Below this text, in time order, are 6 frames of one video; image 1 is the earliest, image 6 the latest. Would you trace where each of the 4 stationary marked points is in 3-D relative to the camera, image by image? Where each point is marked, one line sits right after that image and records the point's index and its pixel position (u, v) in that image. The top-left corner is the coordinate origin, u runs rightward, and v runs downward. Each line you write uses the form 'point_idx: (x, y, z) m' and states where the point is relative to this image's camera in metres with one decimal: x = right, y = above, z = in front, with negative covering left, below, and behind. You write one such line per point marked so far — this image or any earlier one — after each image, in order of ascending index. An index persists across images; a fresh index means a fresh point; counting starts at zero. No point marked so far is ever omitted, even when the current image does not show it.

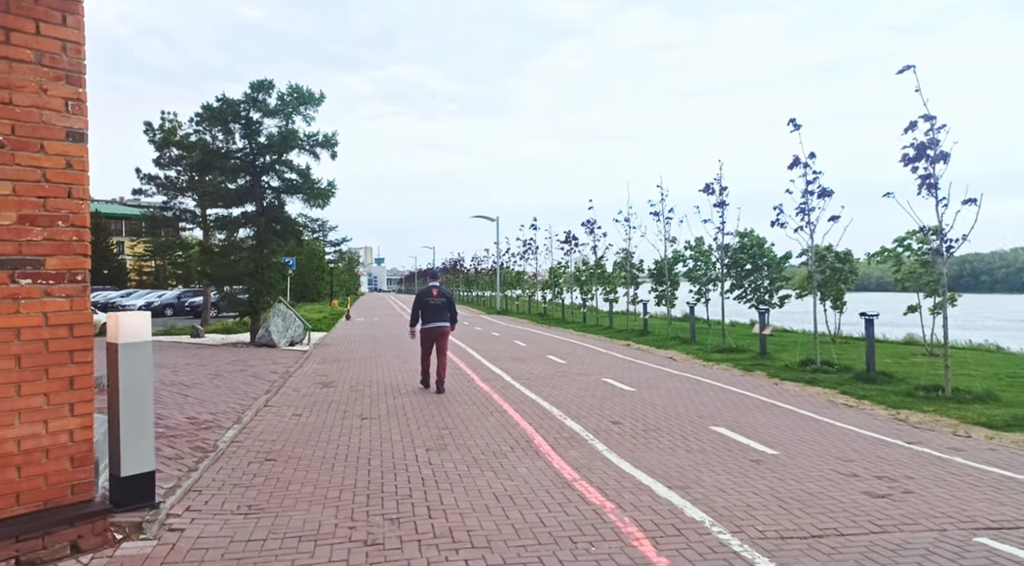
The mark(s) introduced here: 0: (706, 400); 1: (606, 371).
0: (+3.0, -1.8, +10.4) m
1: (+1.9, -1.8, +13.7) m
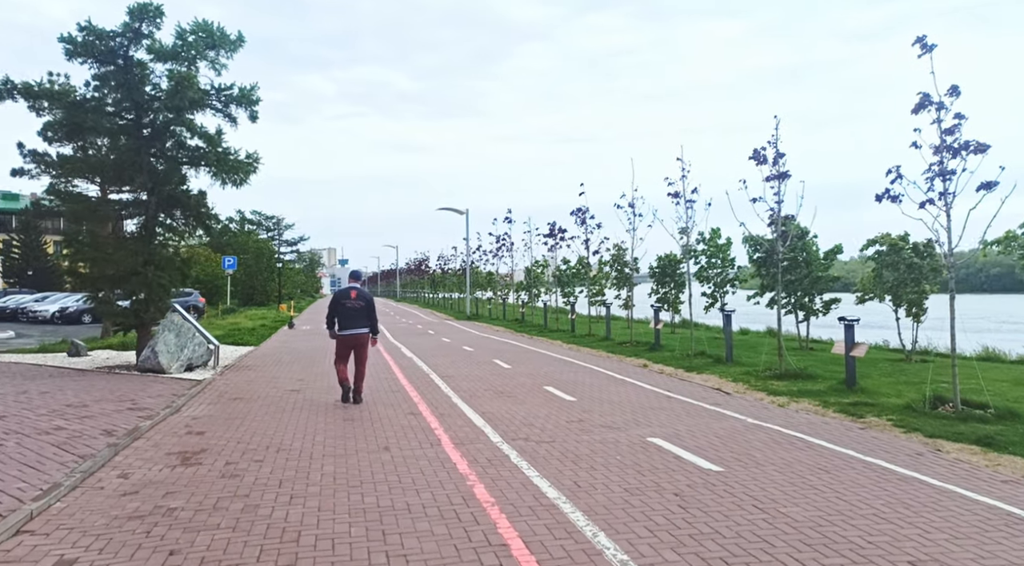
0: (+3.0, -1.8, +5.6) m
1: (+1.7, -1.8, +8.8) m
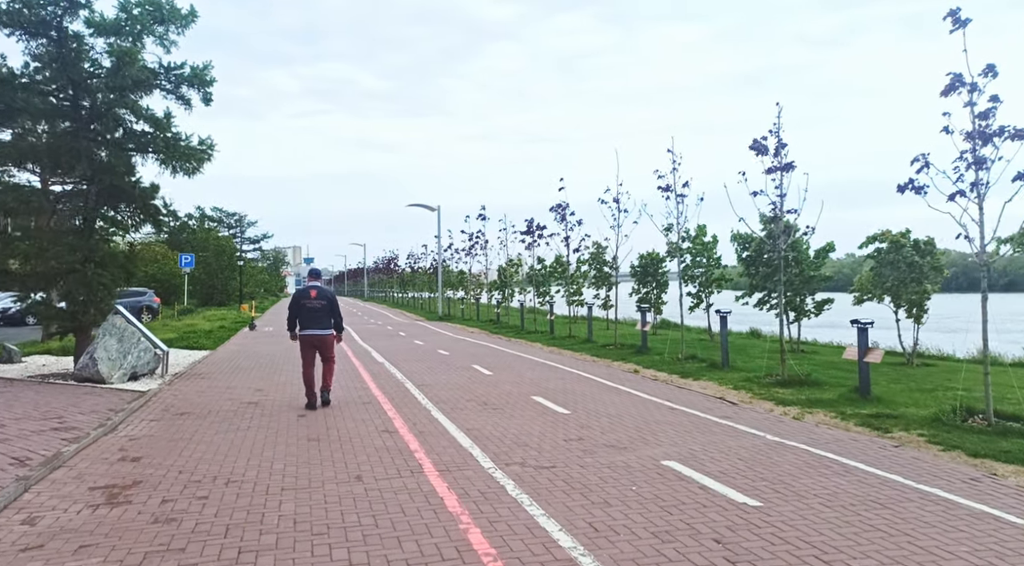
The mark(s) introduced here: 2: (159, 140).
0: (+3.0, -1.8, +4.6) m
1: (+1.6, -1.8, +7.8) m
2: (-7.5, +3.0, +14.6) m
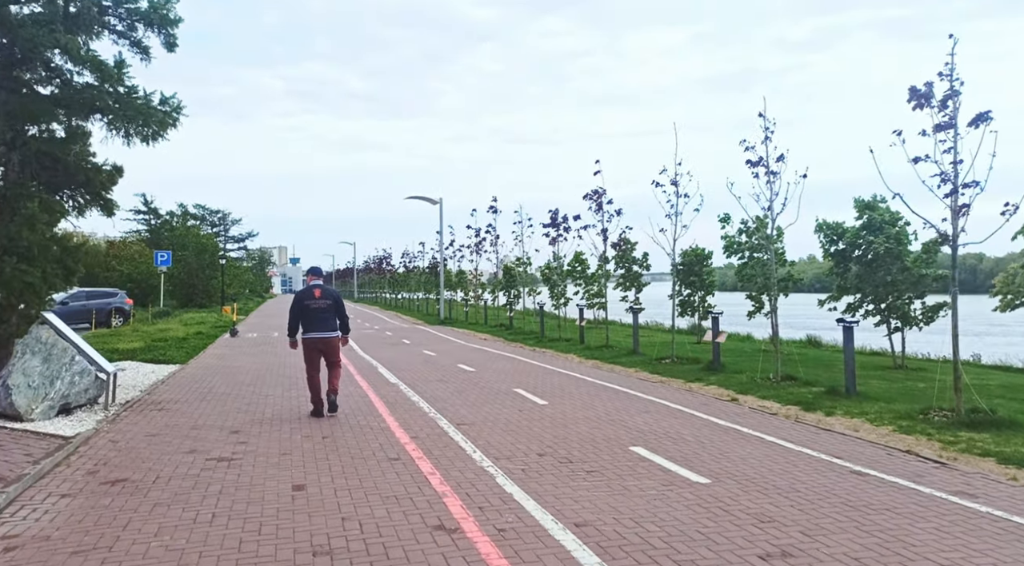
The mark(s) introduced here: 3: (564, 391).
0: (+4.1, -1.8, +1.3) m
1: (+2.7, -1.8, +4.4) m
2: (-6.6, +3.1, +11.1) m
3: (+0.9, -1.8, +11.5) m
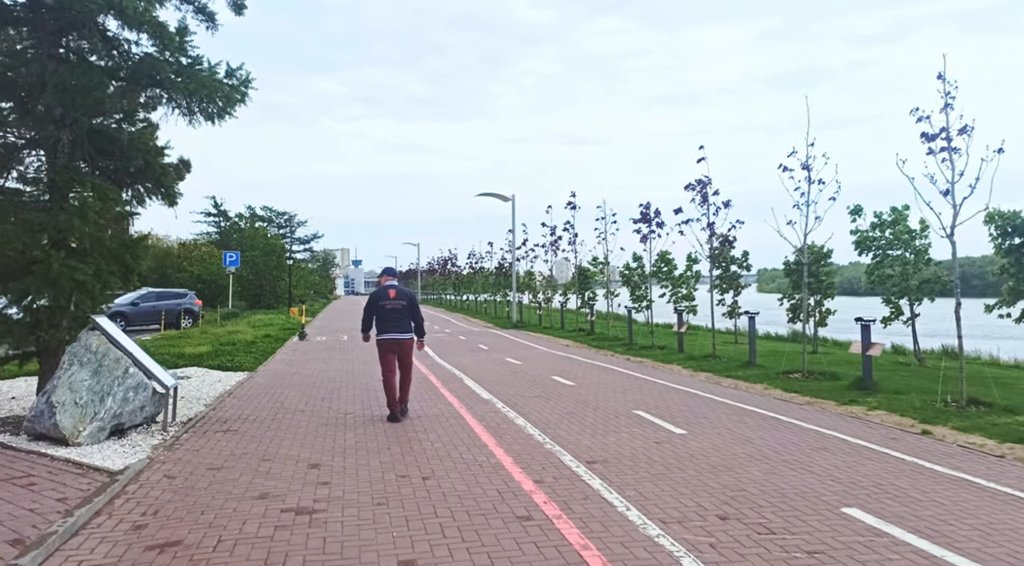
0: (+5.0, -1.8, -1.0) m
1: (+3.8, -1.8, +2.3) m
2: (-4.9, +3.1, +9.7) m
3: (+2.6, -1.8, +9.5) m
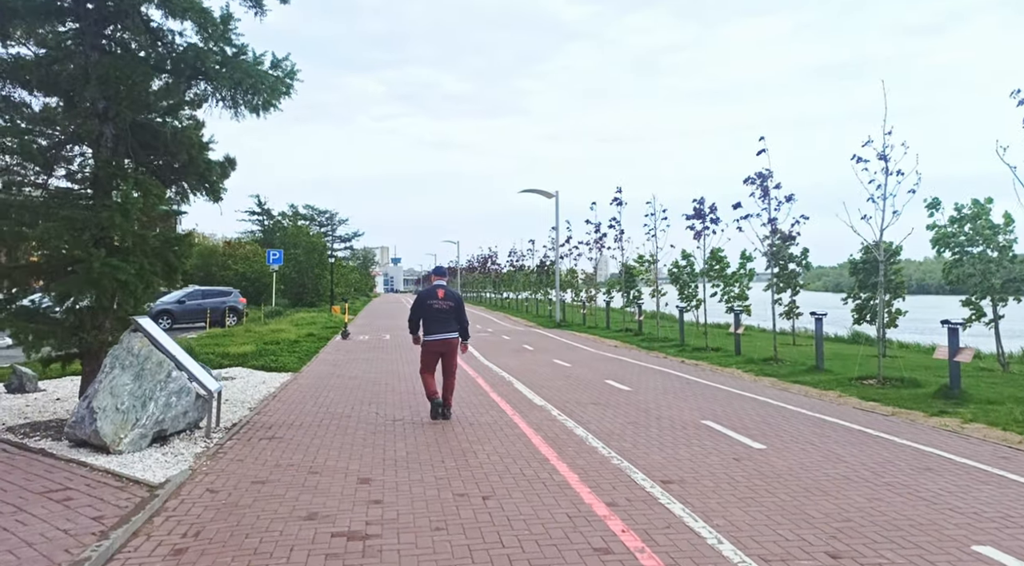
0: (+5.2, -1.8, -1.9) m
1: (+4.2, -1.8, +1.4) m
2: (-4.1, +3.1, +9.3) m
3: (+3.3, -1.8, +8.7) m
